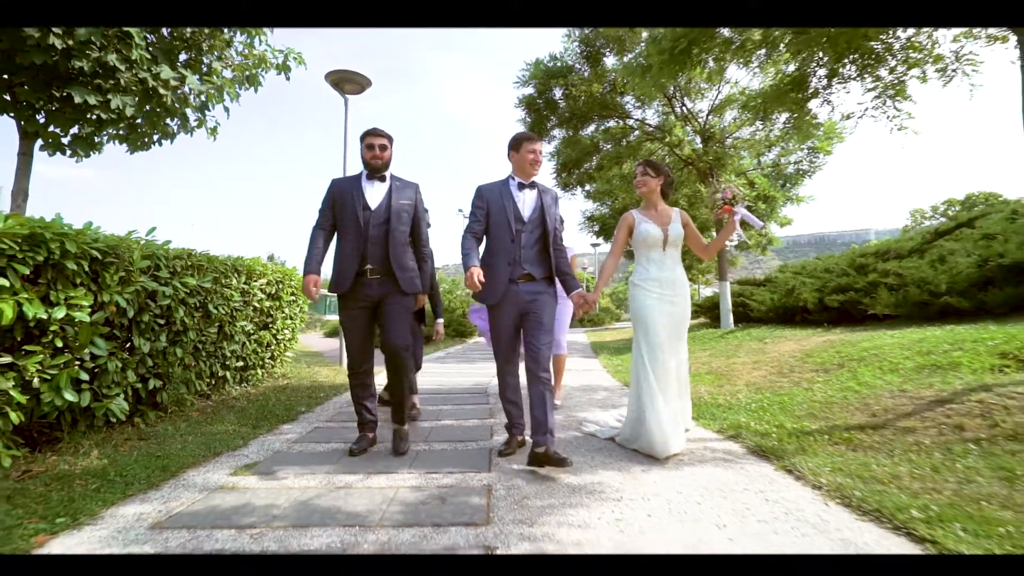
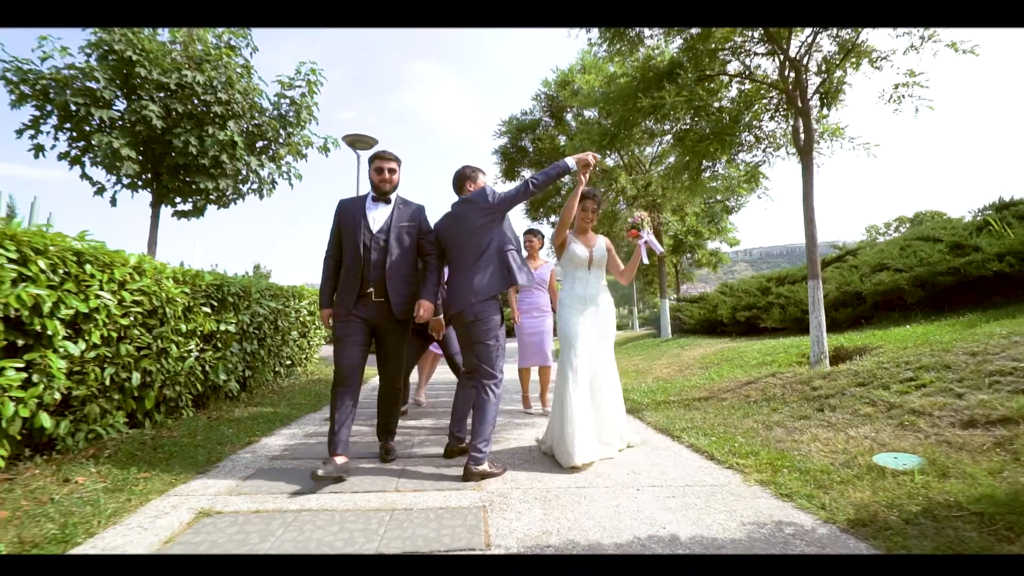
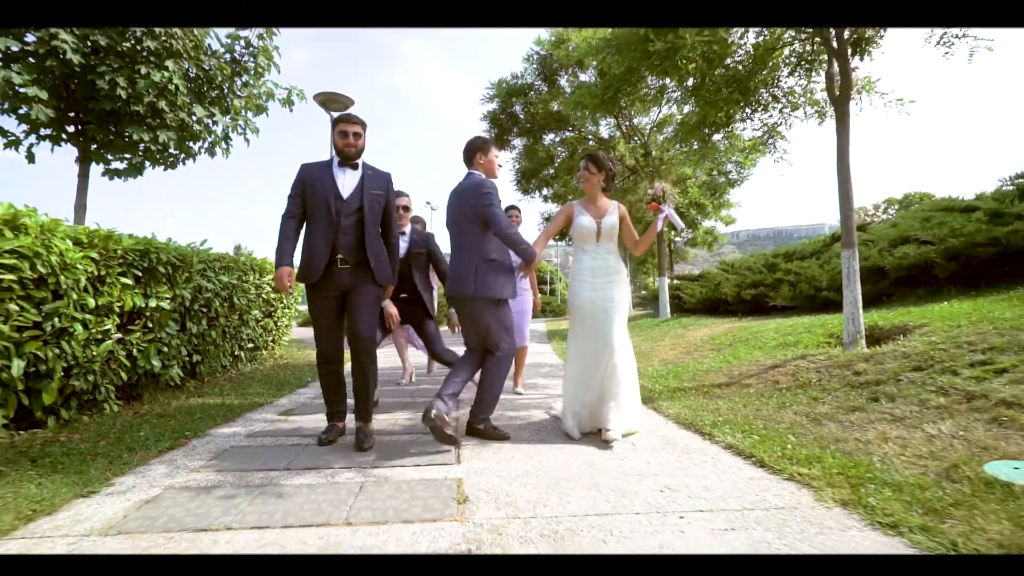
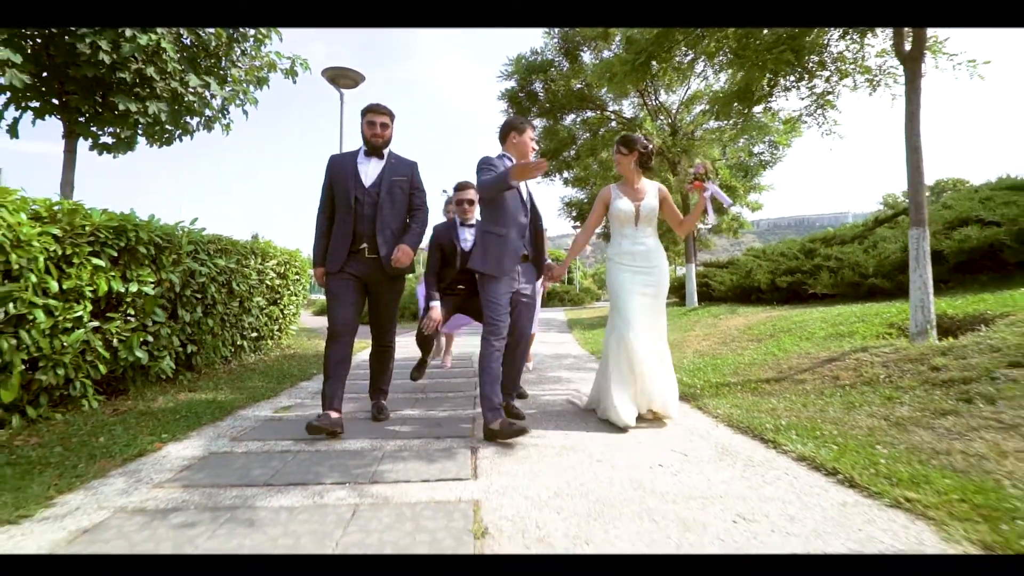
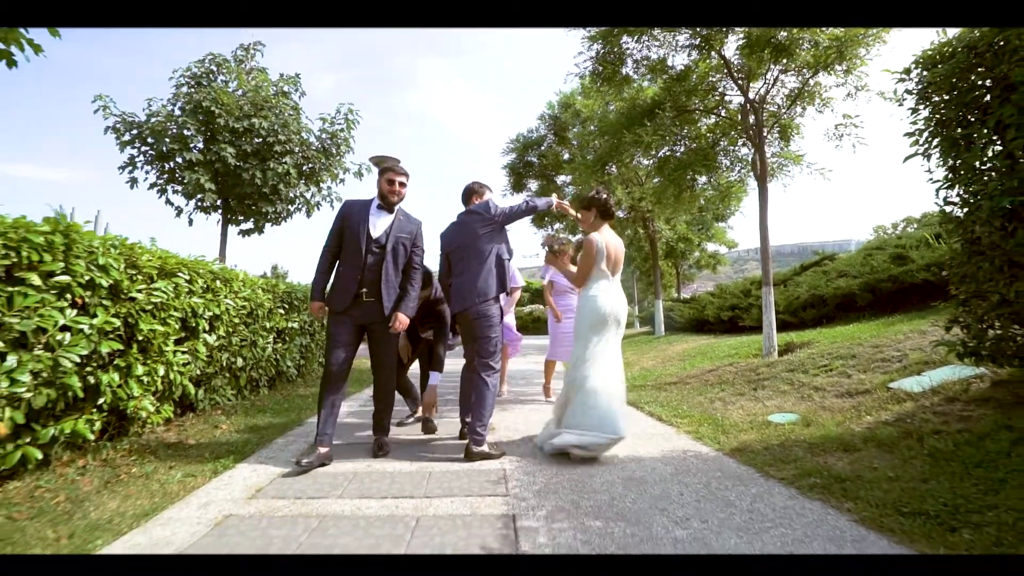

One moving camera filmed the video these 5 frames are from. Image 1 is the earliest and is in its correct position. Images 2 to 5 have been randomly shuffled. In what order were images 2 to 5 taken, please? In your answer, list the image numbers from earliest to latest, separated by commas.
4, 3, 2, 5
